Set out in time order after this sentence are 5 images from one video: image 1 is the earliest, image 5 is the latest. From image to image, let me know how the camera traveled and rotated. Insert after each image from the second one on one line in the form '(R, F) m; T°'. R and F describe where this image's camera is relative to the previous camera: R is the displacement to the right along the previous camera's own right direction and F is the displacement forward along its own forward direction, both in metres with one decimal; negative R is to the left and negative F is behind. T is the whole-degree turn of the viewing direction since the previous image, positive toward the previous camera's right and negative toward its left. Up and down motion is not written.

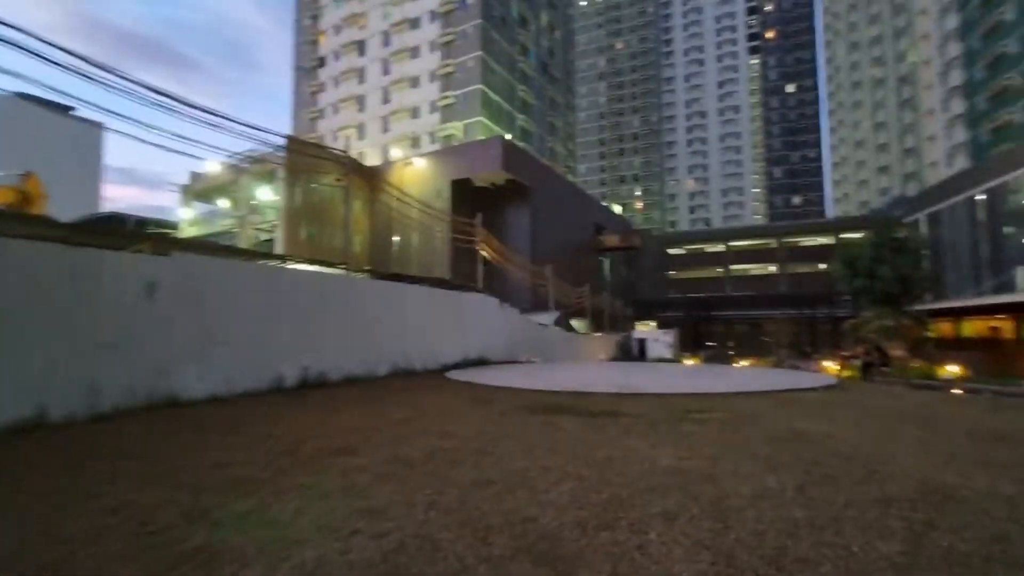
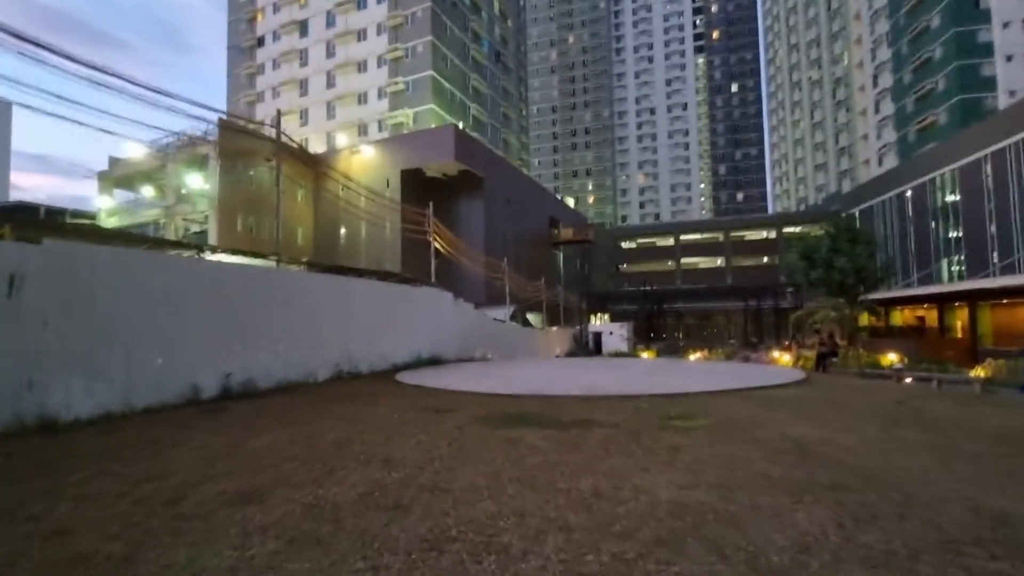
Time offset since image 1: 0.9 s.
(0.0, +0.9) m; +5°
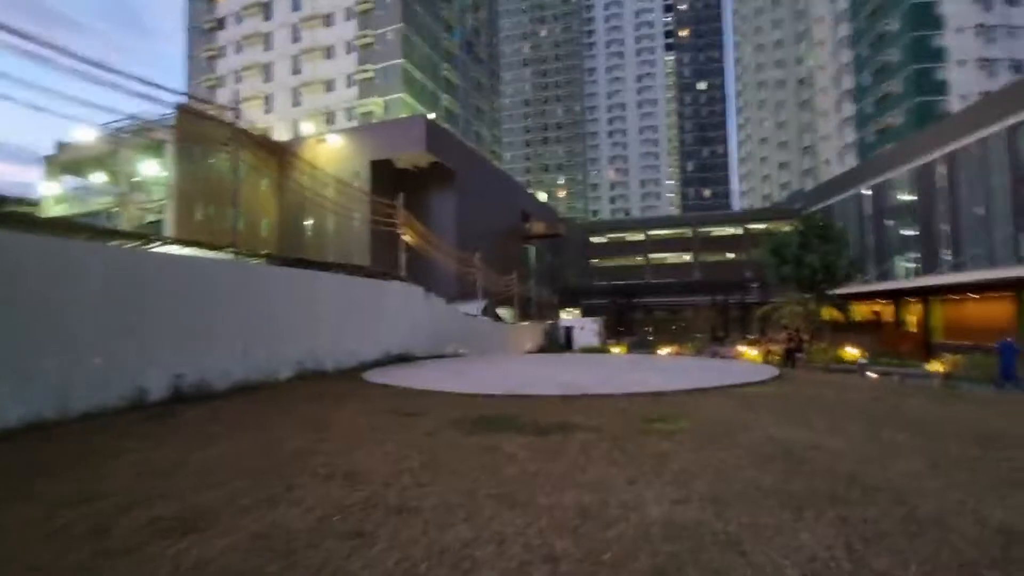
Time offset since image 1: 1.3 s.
(0.0, +0.3) m; +3°
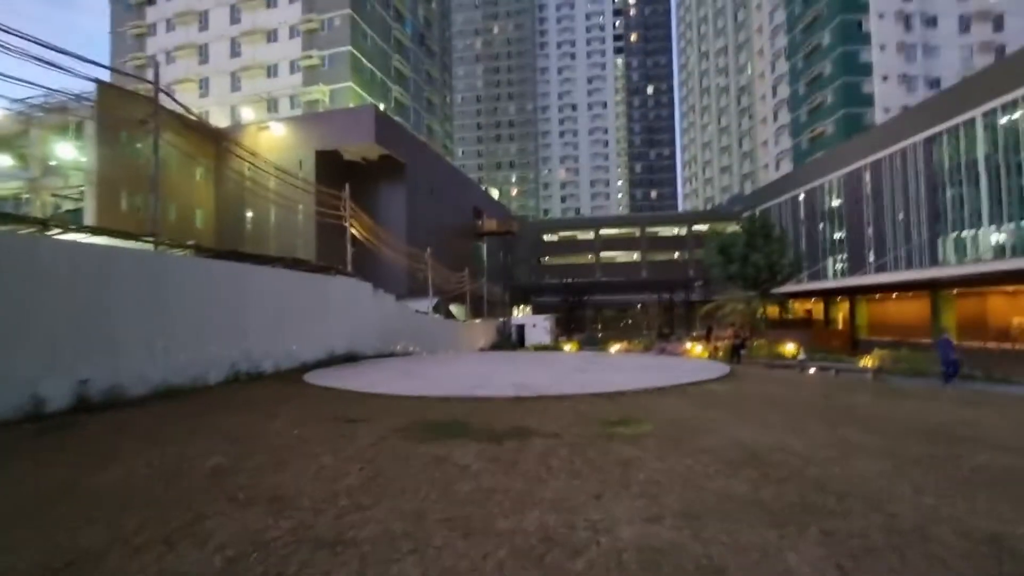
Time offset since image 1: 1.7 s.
(0.0, +0.4) m; +6°
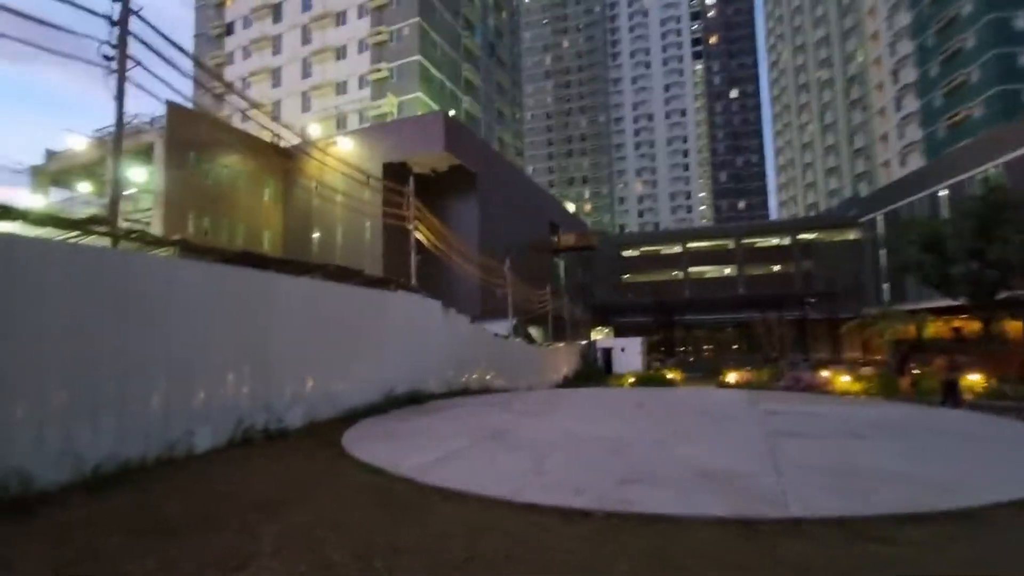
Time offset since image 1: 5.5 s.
(-0.9, +3.4) m; -8°
